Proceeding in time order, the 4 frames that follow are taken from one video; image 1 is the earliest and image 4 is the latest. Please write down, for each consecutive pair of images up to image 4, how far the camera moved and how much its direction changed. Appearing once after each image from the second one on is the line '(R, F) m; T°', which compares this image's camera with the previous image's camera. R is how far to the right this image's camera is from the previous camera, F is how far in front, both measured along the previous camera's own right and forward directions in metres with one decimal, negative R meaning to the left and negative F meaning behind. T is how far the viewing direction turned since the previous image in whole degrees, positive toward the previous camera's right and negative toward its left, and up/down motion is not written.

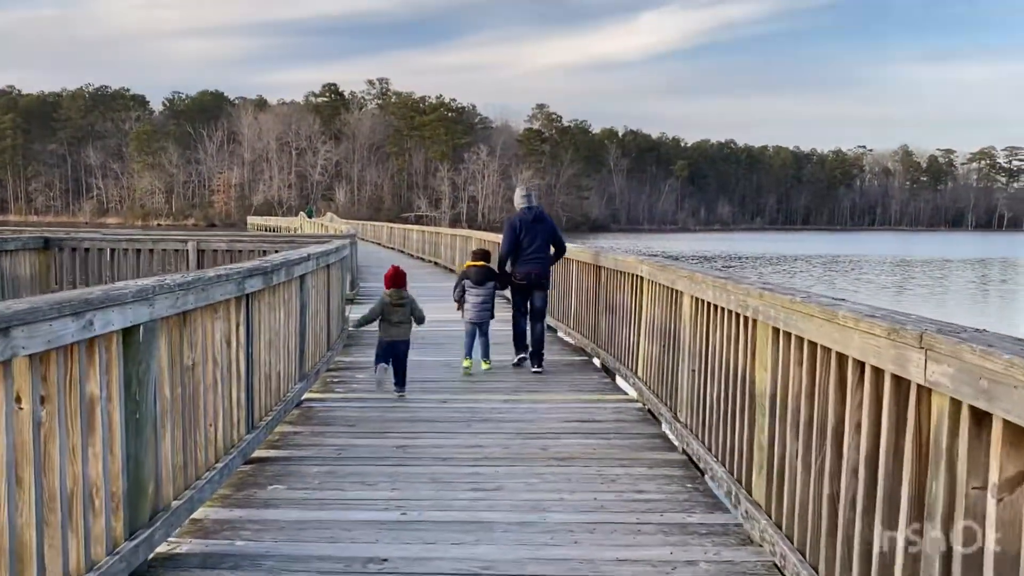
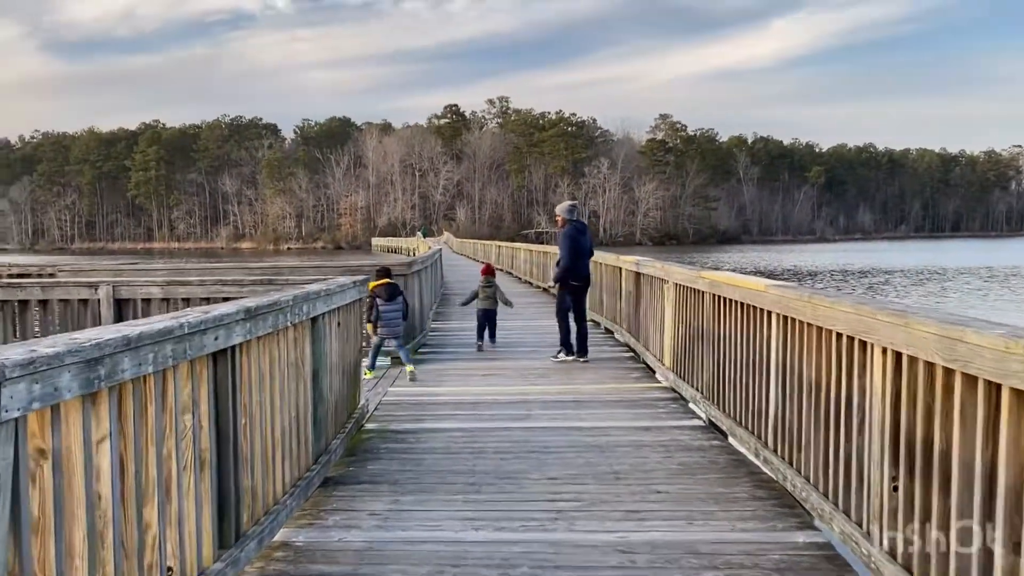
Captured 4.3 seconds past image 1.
(0.0, +3.7) m; -8°
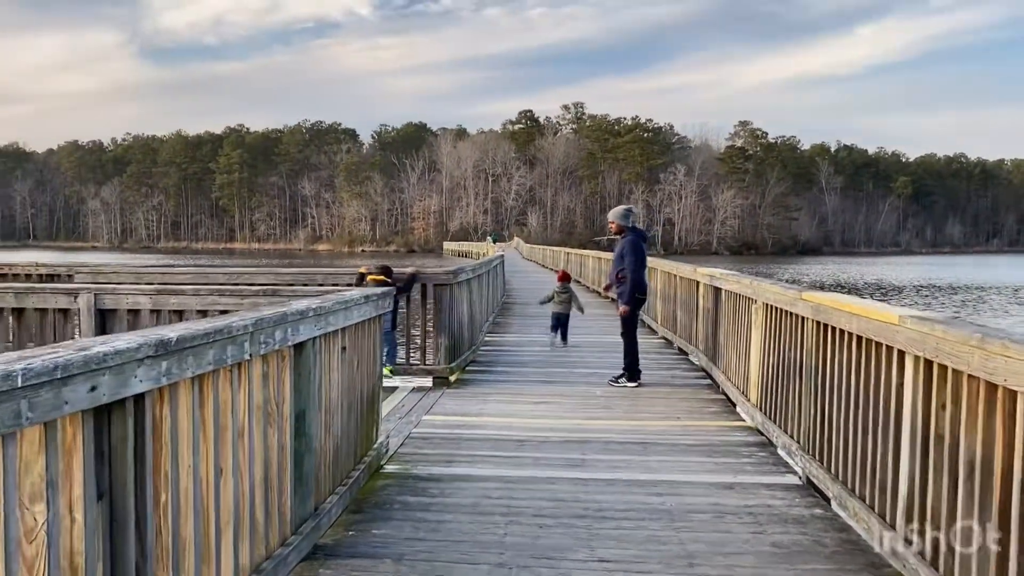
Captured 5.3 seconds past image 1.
(+0.1, +0.9) m; -5°
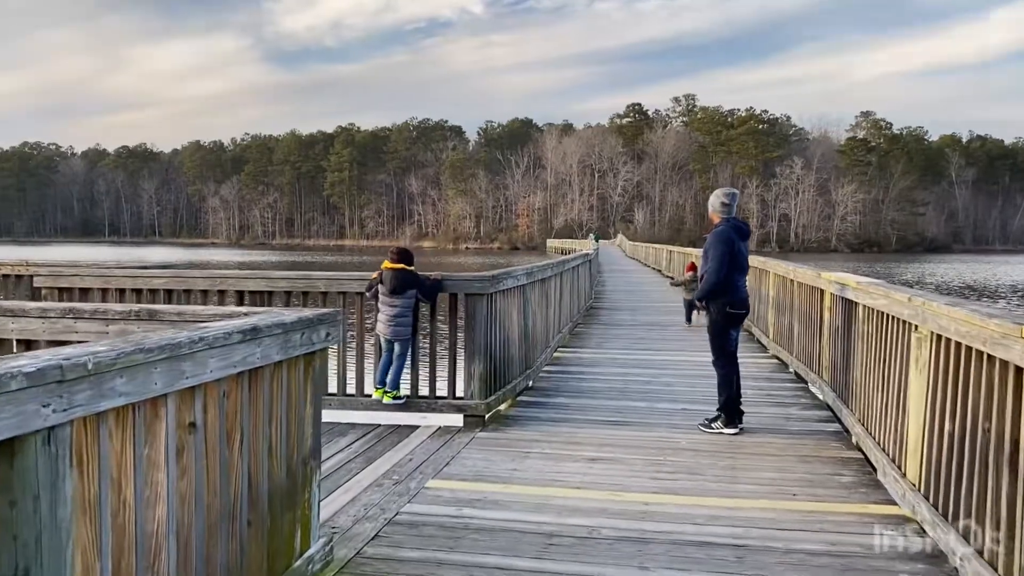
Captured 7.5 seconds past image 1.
(+0.3, +1.6) m; -7°
